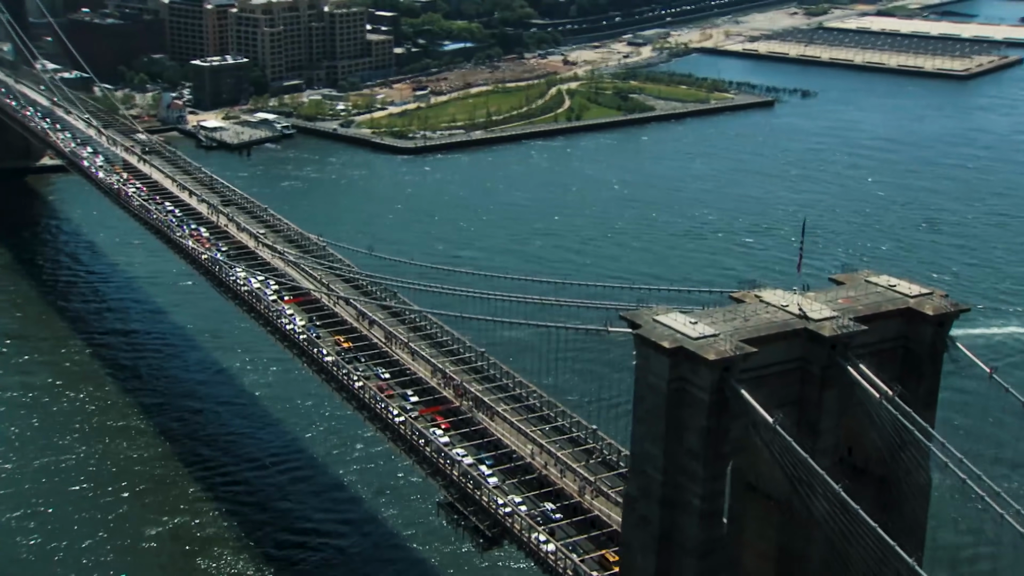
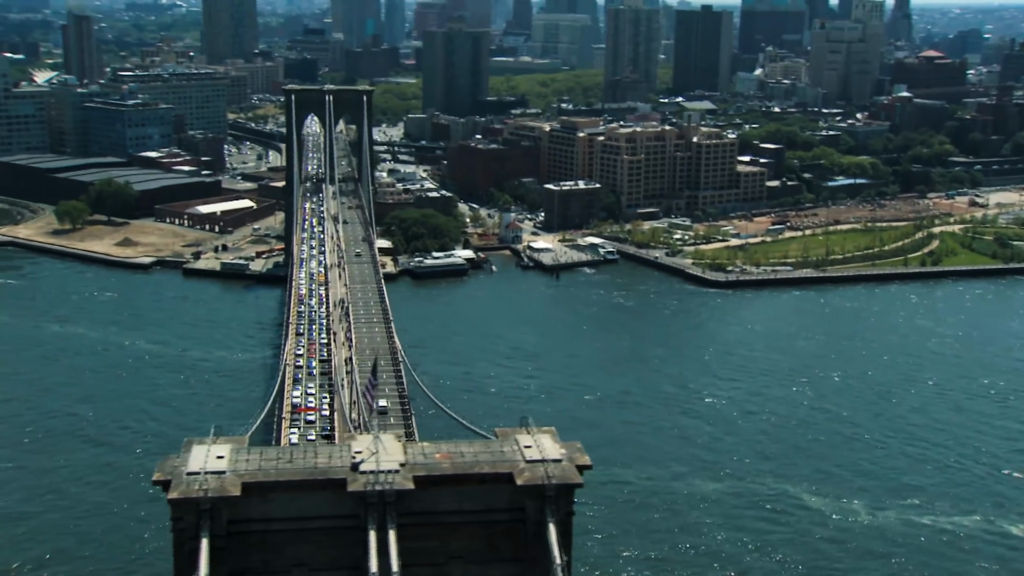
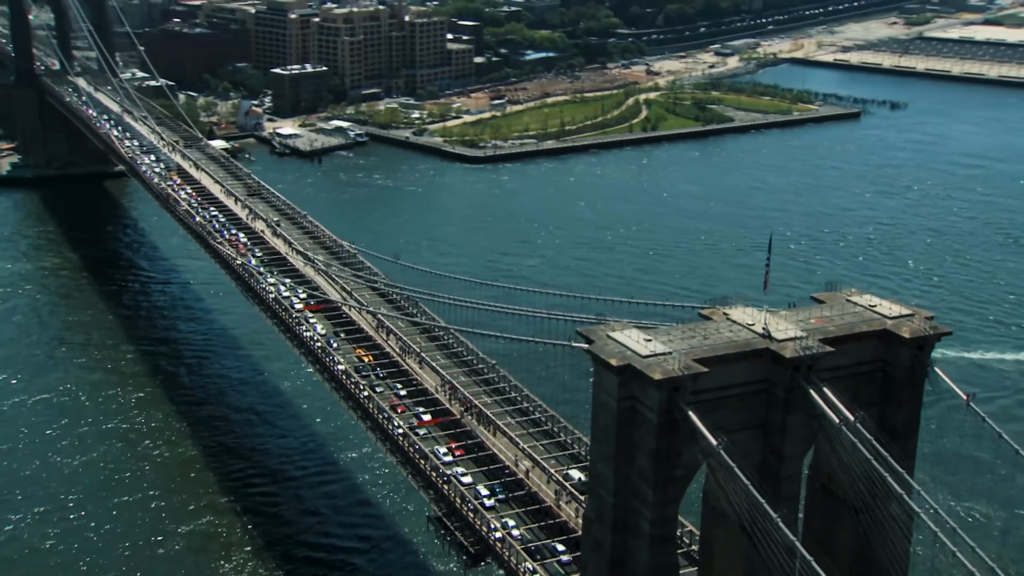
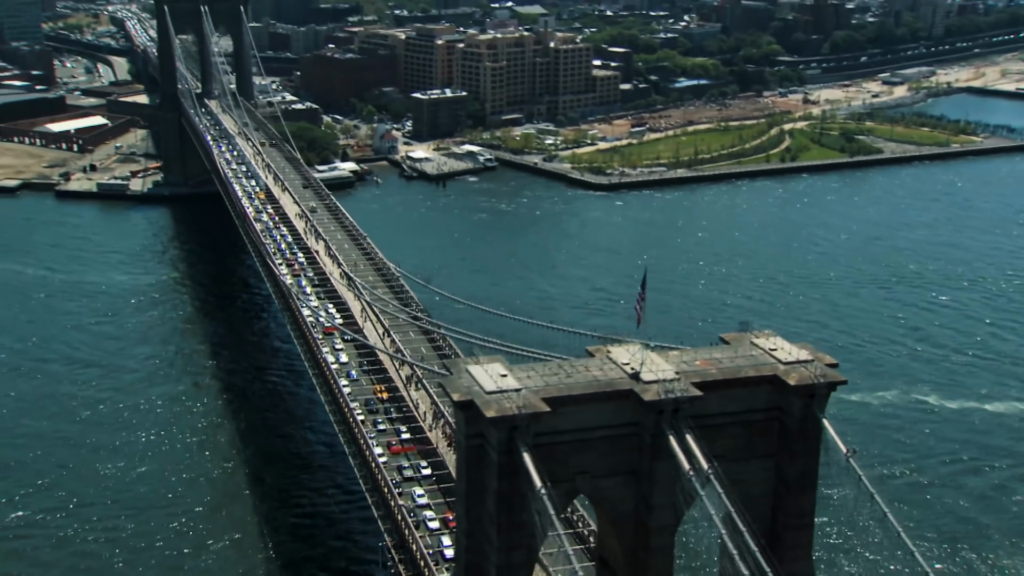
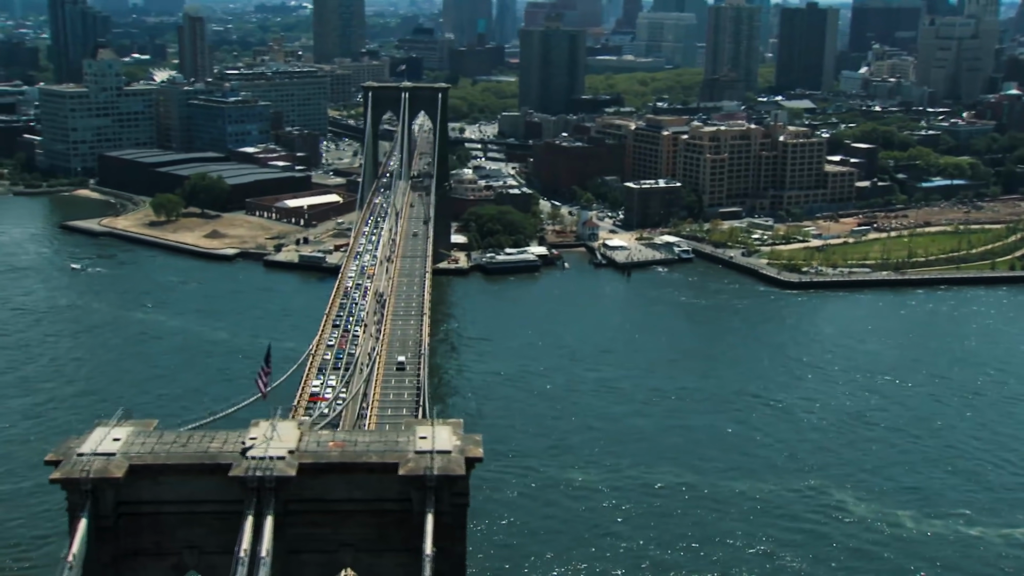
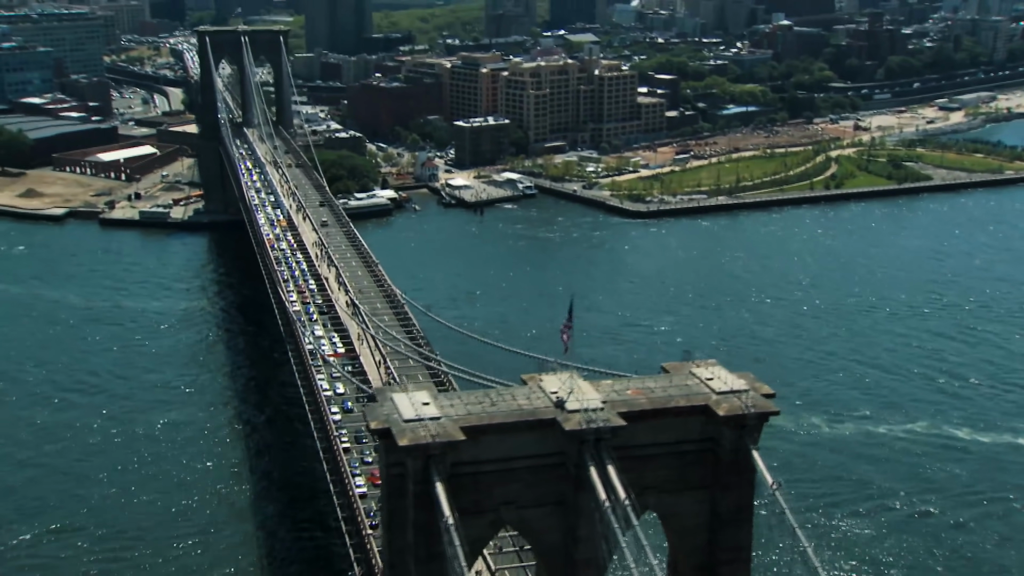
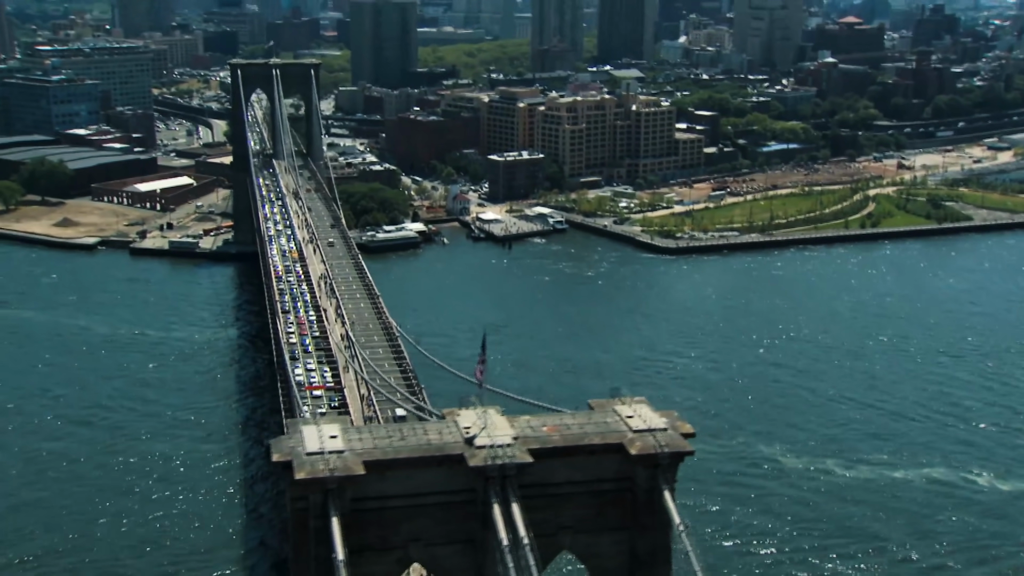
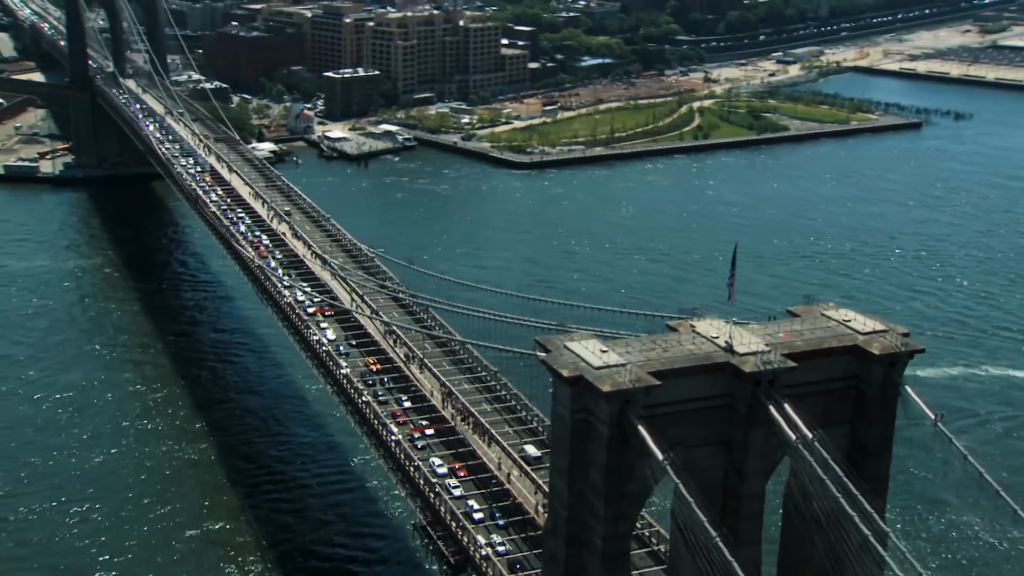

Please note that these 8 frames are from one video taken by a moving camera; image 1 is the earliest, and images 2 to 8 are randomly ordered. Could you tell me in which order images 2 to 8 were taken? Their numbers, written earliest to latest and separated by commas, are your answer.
3, 8, 4, 6, 7, 2, 5
